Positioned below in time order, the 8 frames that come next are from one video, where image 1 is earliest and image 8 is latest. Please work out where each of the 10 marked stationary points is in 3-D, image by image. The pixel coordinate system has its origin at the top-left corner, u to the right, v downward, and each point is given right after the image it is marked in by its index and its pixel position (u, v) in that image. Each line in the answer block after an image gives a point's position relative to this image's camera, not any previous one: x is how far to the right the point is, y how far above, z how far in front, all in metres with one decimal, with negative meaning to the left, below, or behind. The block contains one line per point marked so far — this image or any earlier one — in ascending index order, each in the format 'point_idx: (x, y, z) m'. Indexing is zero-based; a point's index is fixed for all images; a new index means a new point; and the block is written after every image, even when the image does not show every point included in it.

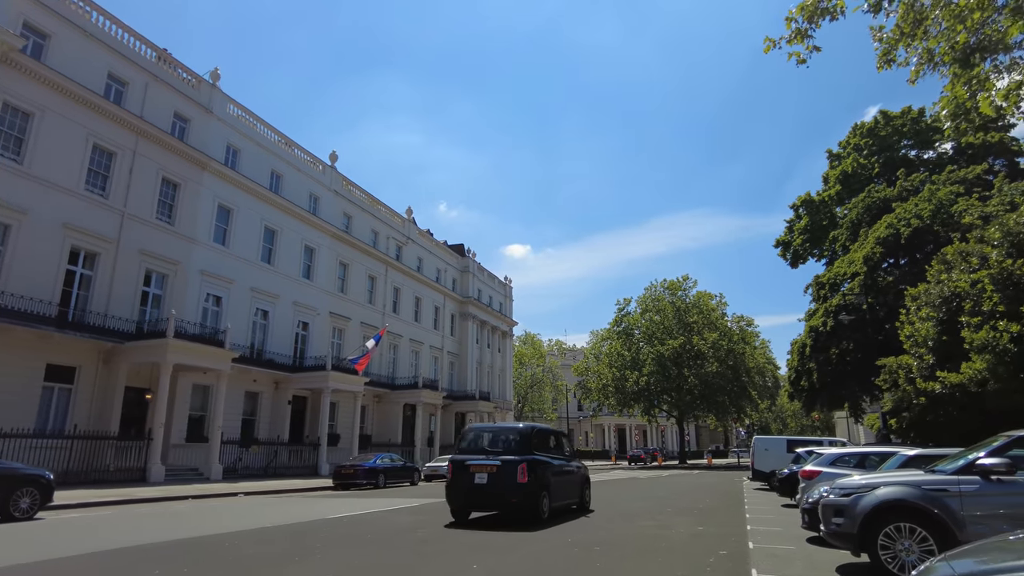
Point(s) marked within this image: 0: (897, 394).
0: (+11.8, -3.2, +18.6) m
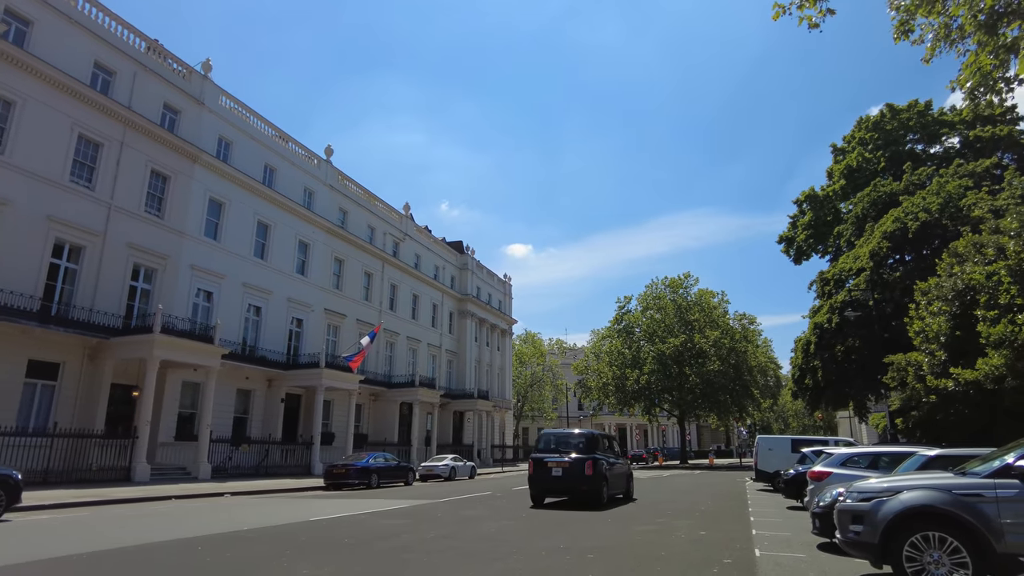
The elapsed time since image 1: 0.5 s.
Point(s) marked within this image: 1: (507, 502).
0: (+11.6, -3.1, +17.9) m
1: (-0.1, -5.2, +14.9) m
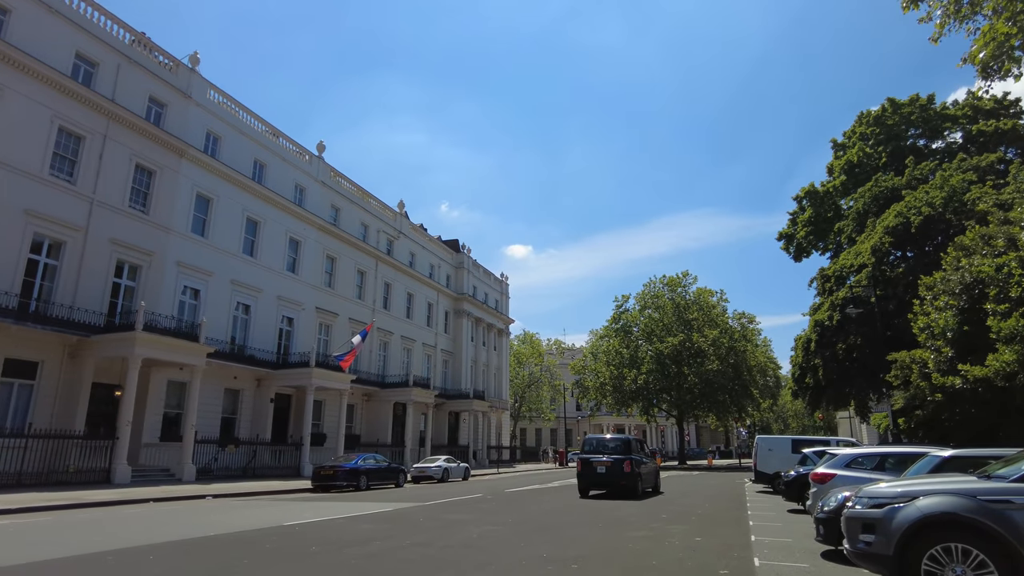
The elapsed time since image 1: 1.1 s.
0: (+11.4, -2.9, +17.4) m
1: (-0.4, -5.1, +14.3) m
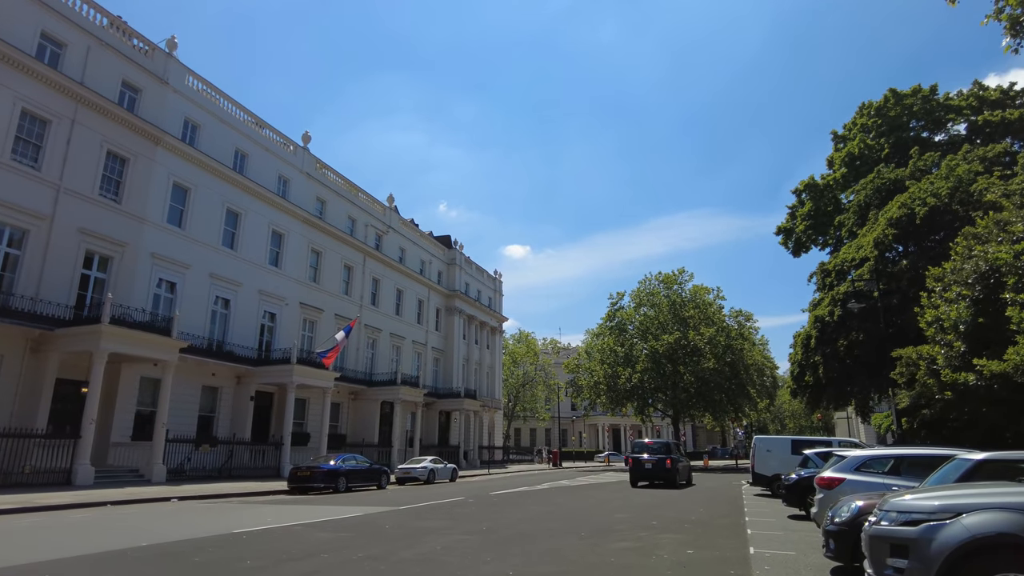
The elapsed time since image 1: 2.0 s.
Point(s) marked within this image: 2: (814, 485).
0: (+10.9, -2.7, +16.4) m
1: (-0.8, -4.8, +13.3) m
2: (+5.9, -3.9, +12.0) m
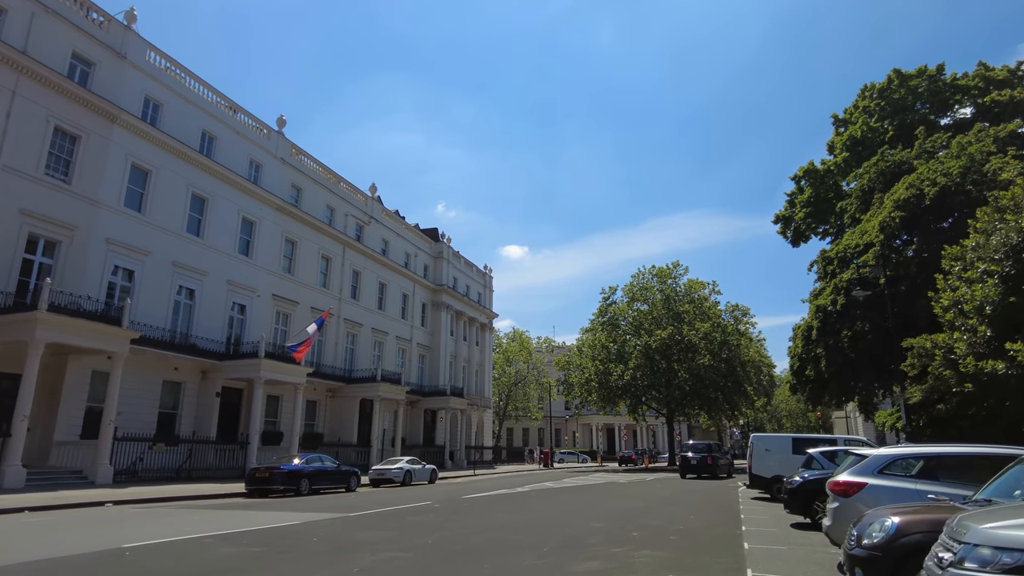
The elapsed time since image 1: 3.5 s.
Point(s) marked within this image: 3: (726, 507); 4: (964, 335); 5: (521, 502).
0: (+10.3, -2.3, +14.9) m
1: (-1.5, -4.4, +11.7) m
2: (+5.2, -3.4, +10.4) m
3: (+4.7, -4.8, +13.4) m
4: (+9.0, -0.9, +12.2) m
5: (+0.2, -5.2, +14.8) m
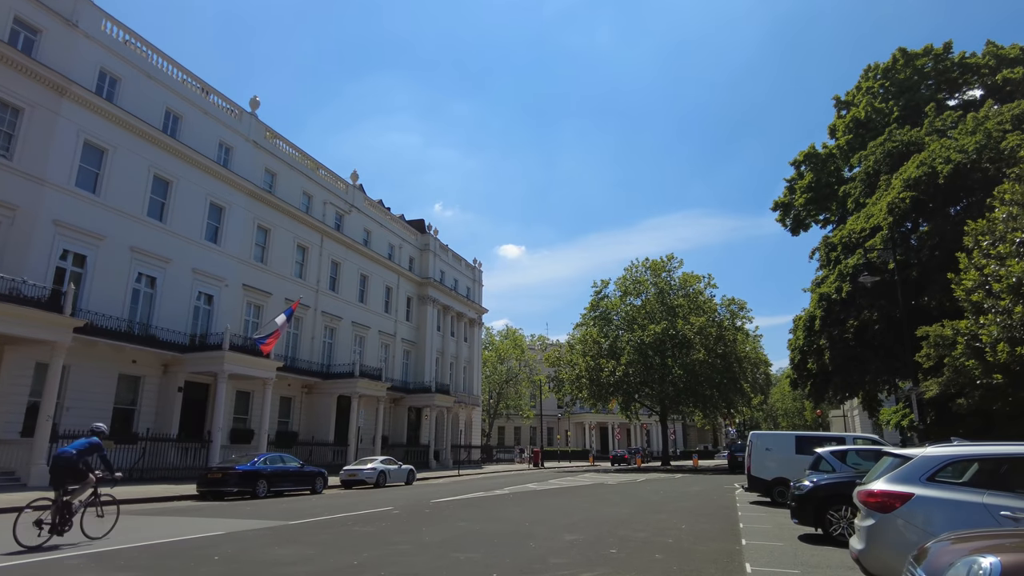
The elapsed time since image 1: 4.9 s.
0: (+9.6, -1.9, +13.4) m
1: (-2.1, -4.0, +10.1) m
2: (+4.6, -3.0, +8.8) m
3: (+4.1, -4.4, +11.9) m
4: (+8.4, -0.5, +10.7) m
5: (-0.4, -4.8, +13.3) m
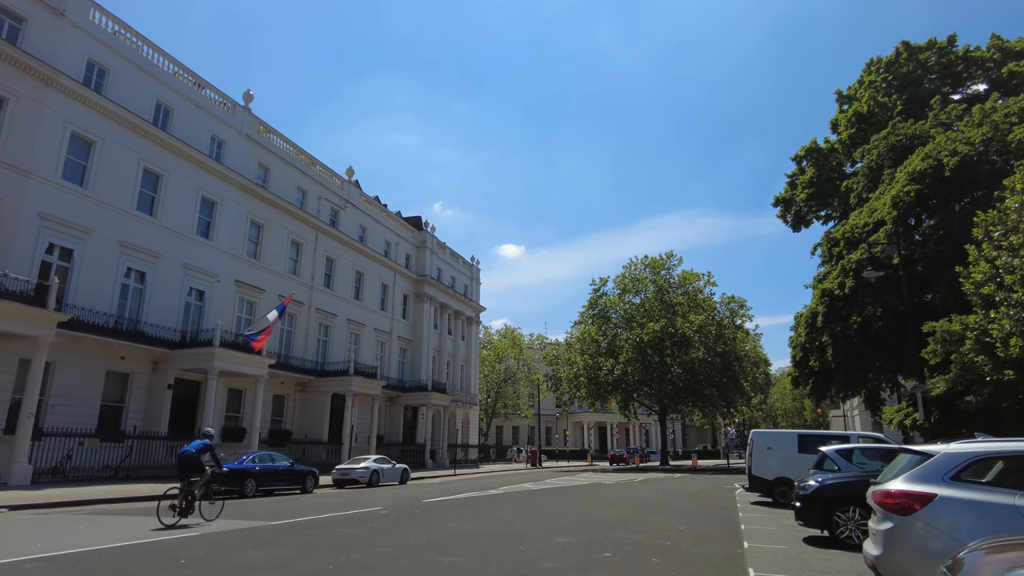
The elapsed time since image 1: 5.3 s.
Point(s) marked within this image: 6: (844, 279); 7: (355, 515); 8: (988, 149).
0: (+9.5, -1.7, +13.0) m
1: (-2.2, -3.8, +9.7) m
2: (+4.5, -2.9, +8.4) m
3: (+4.0, -4.2, +11.4) m
4: (+8.3, -0.4, +10.2) m
5: (-0.6, -4.6, +12.8) m
6: (+10.7, +0.2, +19.5) m
7: (-3.0, -4.3, +11.4) m
8: (+13.1, +3.8, +16.7) m
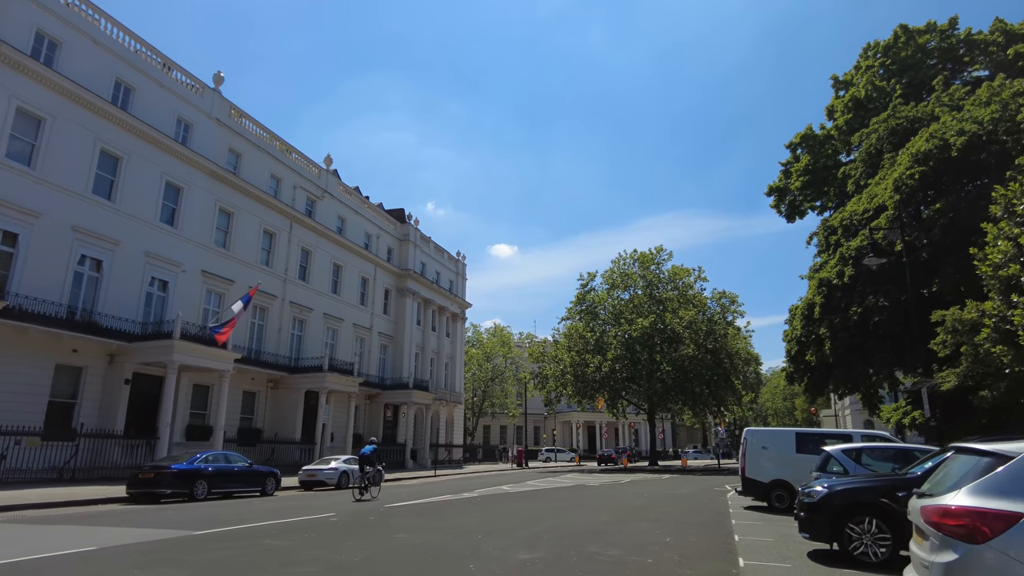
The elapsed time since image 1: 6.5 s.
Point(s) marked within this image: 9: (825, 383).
0: (+8.9, -1.4, +11.8) m
1: (-2.8, -3.4, +8.4) m
2: (+4.0, -2.5, +7.2) m
3: (+3.4, -3.9, +10.2) m
4: (+7.8, -0.1, +9.1) m
5: (-1.2, -4.3, +11.5) m
6: (+10.0, +0.6, +18.4) m
7: (-3.5, -3.9, +10.1) m
8: (+12.5, +4.1, +15.6) m
9: (+10.0, -3.1, +19.5) m
